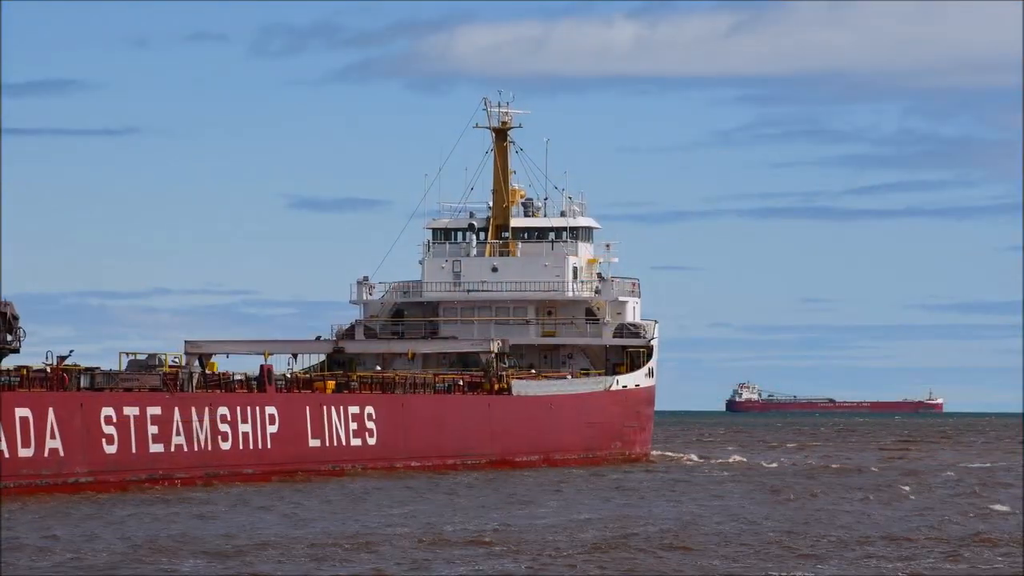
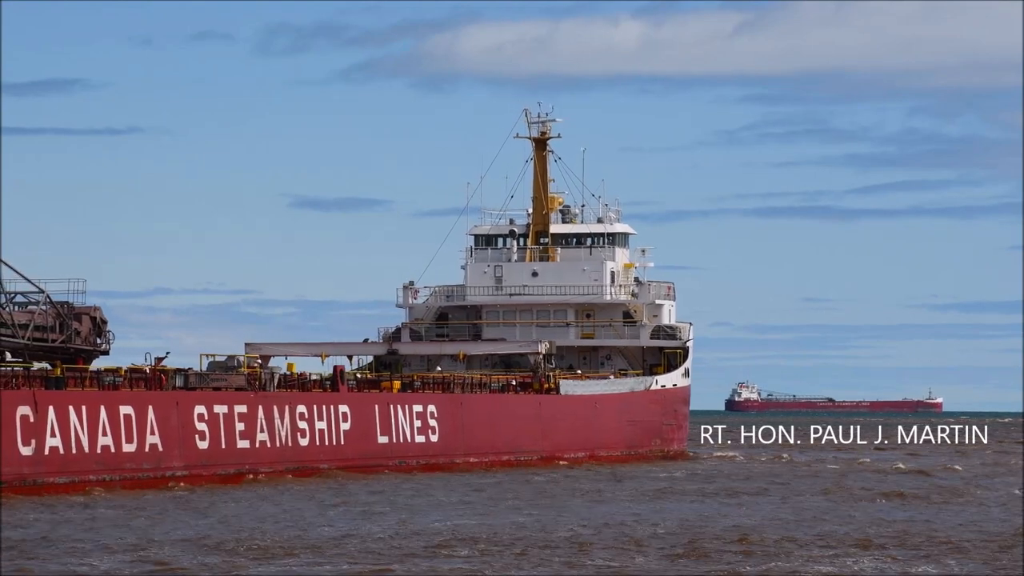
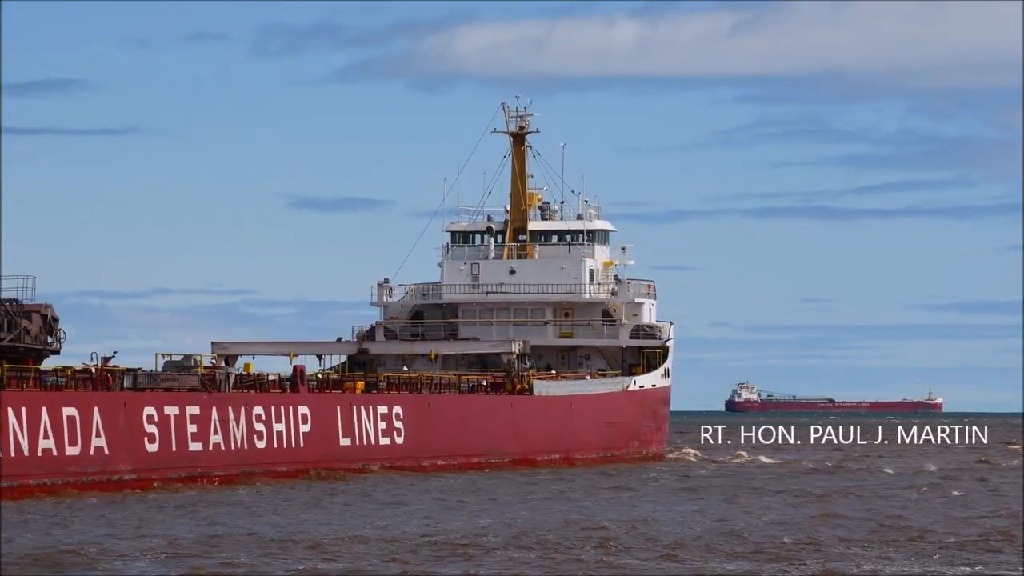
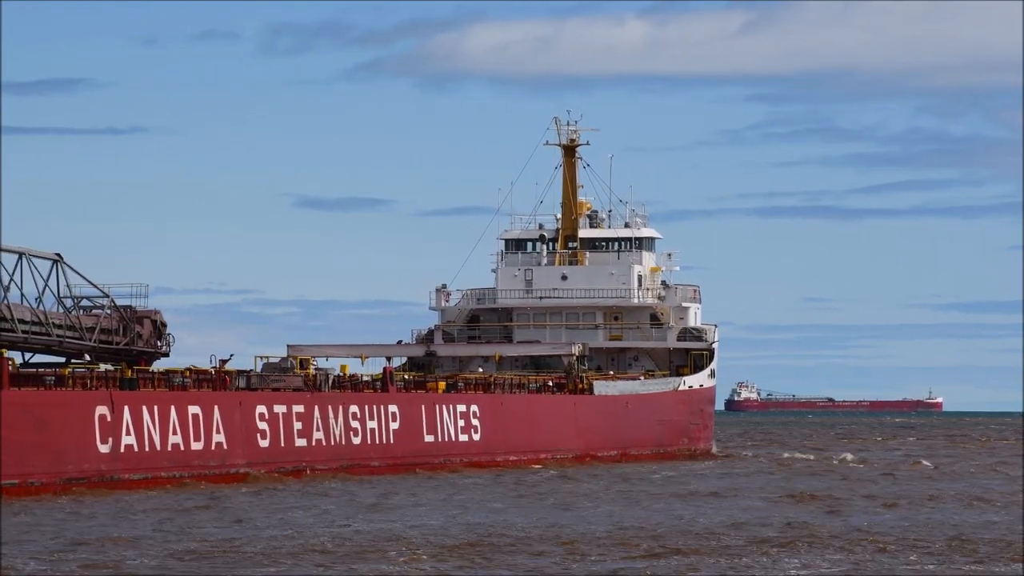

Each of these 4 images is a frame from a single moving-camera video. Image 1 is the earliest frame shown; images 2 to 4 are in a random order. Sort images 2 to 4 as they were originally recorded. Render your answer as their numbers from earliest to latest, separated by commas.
3, 2, 4
